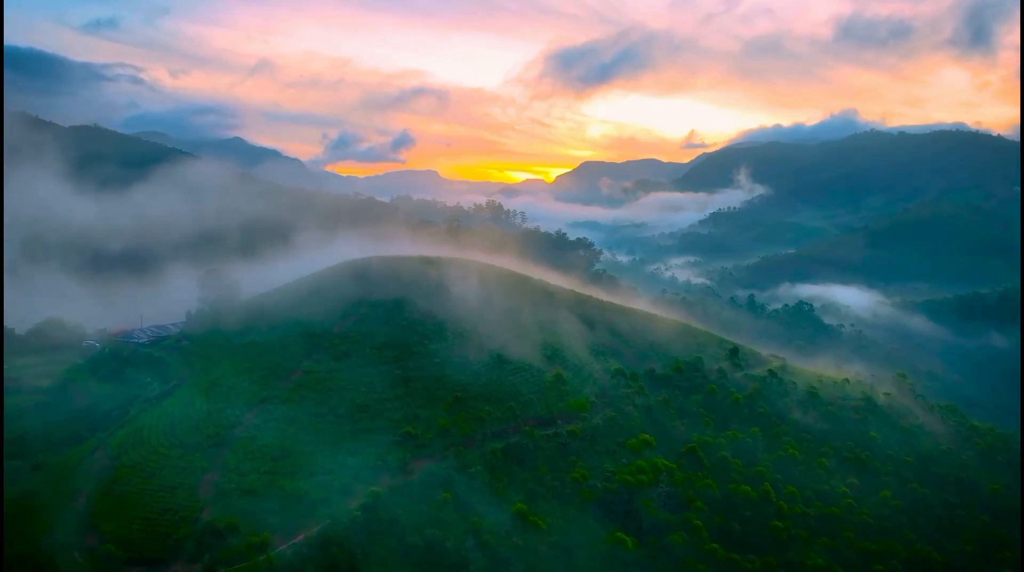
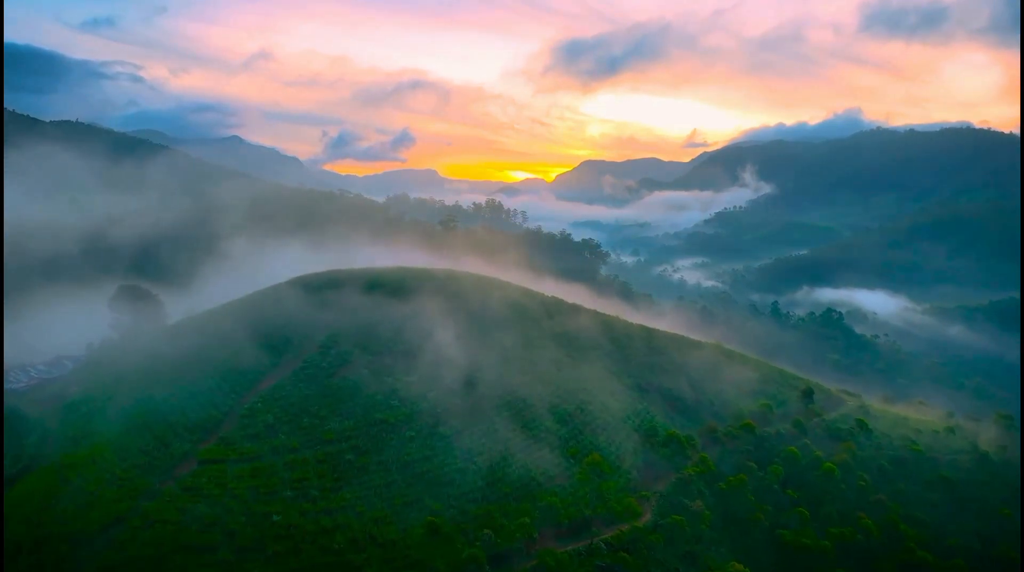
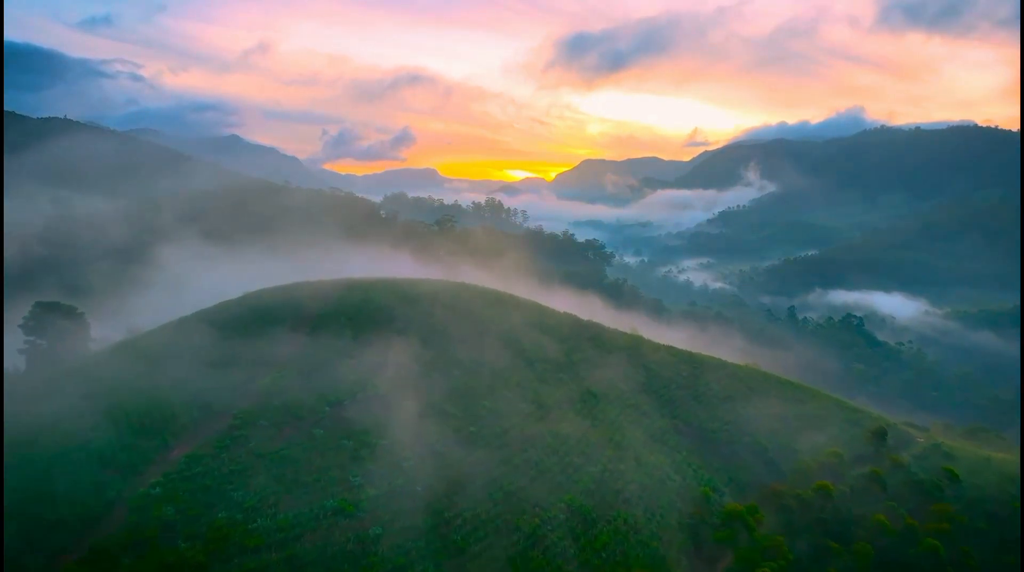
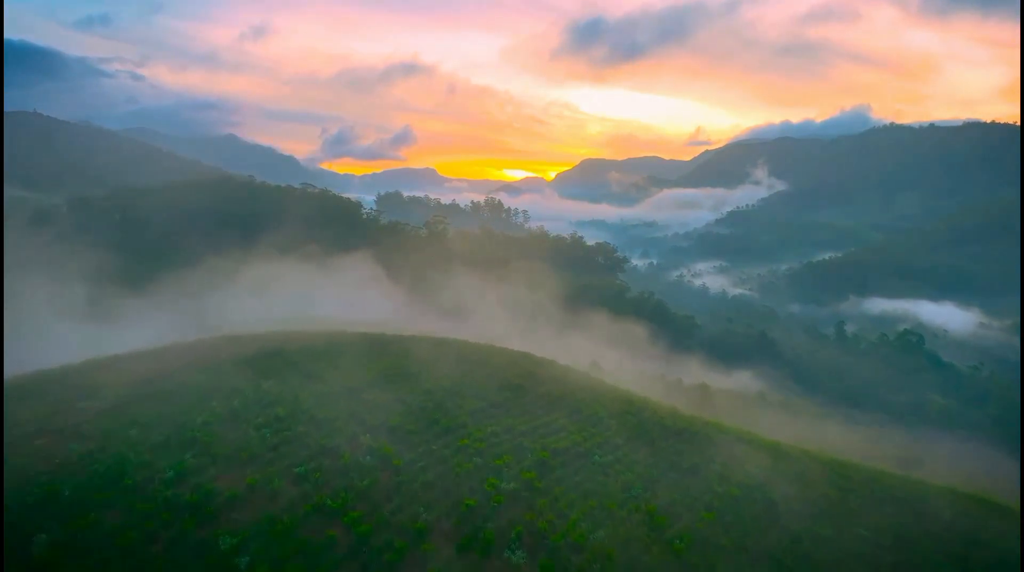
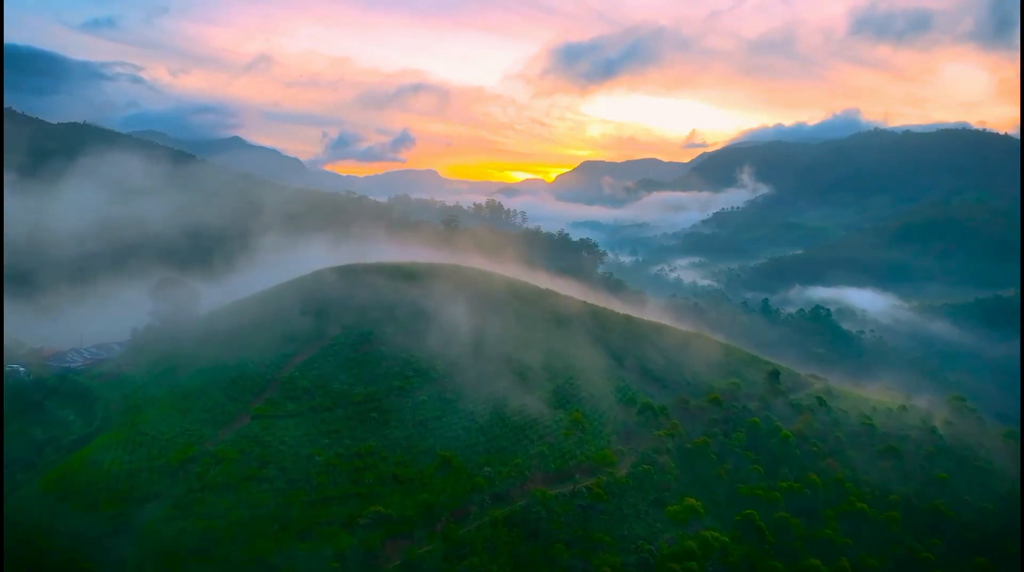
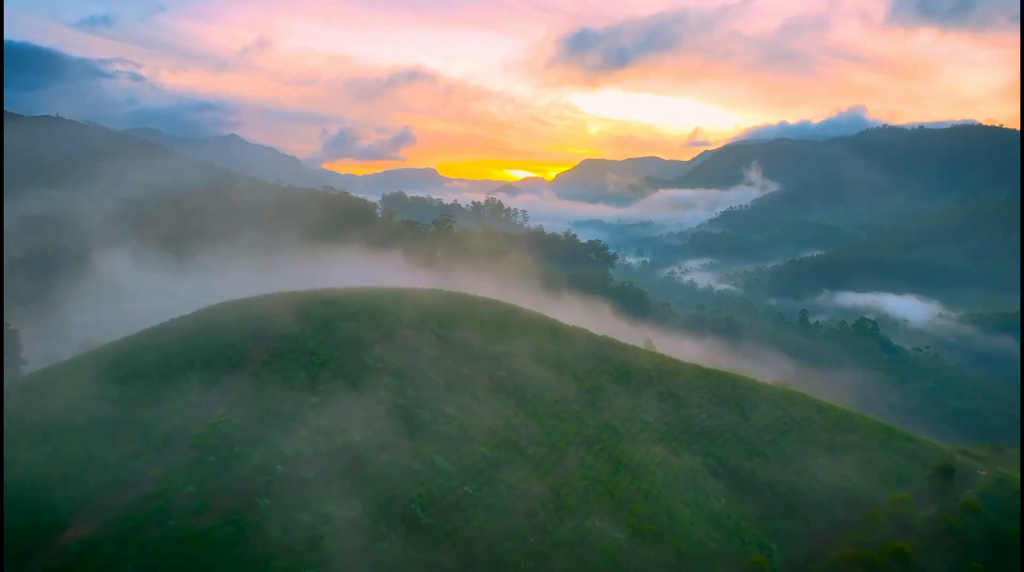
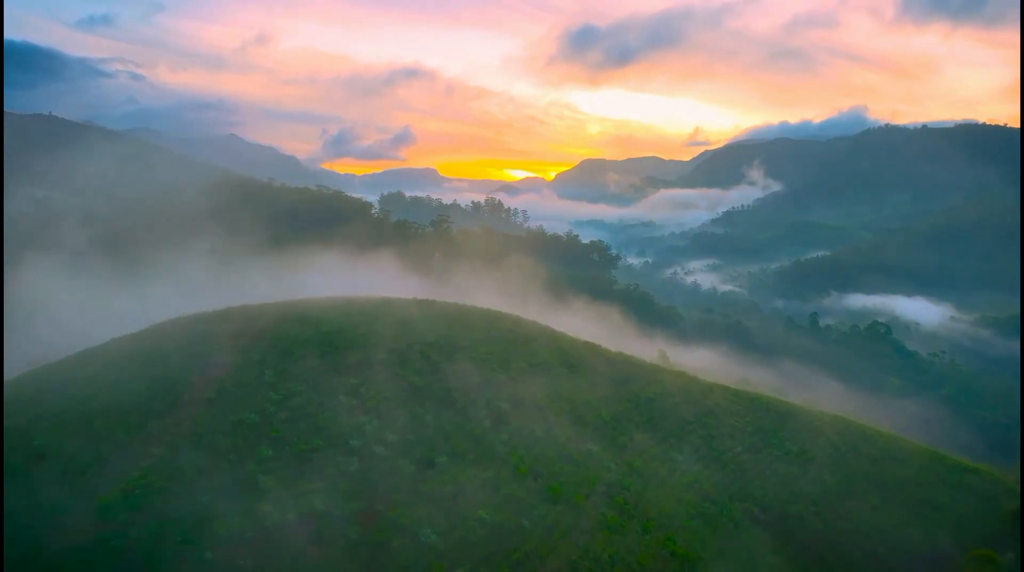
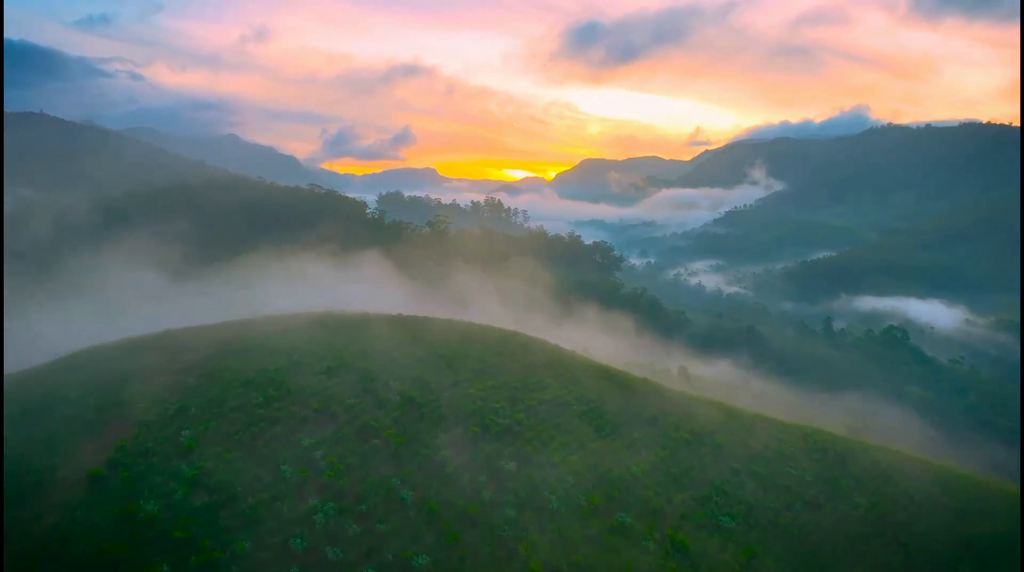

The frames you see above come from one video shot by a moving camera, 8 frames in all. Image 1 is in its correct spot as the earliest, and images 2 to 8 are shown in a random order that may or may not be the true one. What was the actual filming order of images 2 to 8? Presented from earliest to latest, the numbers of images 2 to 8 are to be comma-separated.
5, 2, 3, 6, 7, 8, 4
